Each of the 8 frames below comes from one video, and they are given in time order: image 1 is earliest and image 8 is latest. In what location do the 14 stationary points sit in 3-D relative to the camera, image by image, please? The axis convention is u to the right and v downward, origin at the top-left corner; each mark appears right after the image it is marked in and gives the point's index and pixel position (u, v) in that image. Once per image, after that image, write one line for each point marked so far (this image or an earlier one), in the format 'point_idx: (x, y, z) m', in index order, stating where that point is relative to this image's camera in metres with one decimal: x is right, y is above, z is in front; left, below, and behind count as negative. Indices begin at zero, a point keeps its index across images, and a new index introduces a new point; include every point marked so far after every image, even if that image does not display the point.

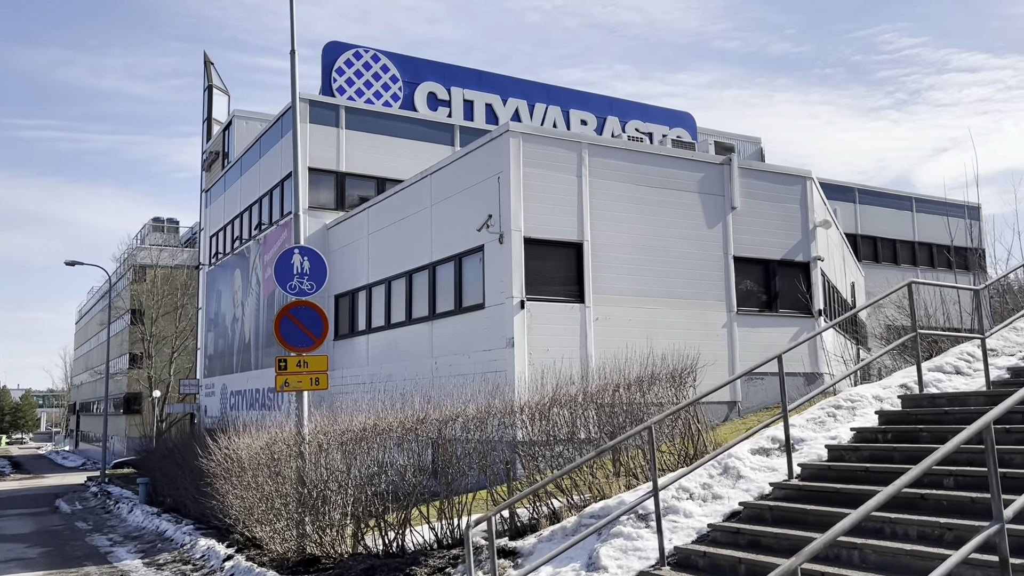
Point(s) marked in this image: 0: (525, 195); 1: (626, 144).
0: (+0.2, +1.6, +14.8) m
1: (+2.1, +2.6, +15.9) m
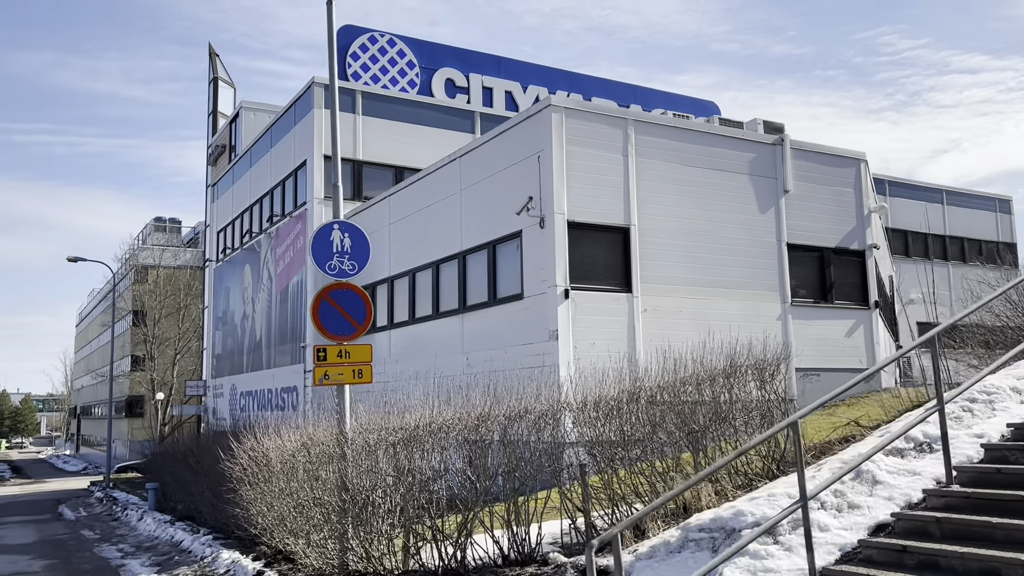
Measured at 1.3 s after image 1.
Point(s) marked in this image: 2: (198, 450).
0: (+0.9, +1.8, +13.7) m
1: (+2.7, +2.8, +14.8) m
2: (-5.2, -2.7, +15.0) m
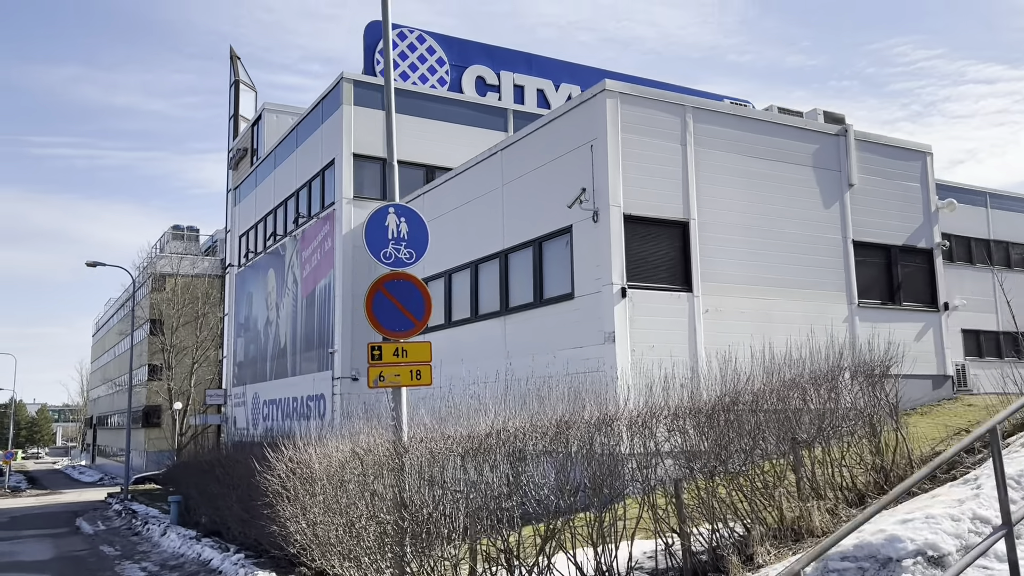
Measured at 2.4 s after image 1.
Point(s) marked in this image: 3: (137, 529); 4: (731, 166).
0: (+1.6, +1.8, +12.7) m
1: (+3.5, +2.8, +13.8) m
2: (-4.5, -2.7, +14.1) m
3: (-7.9, -5.1, +18.7) m
4: (+3.4, +1.9, +13.7) m
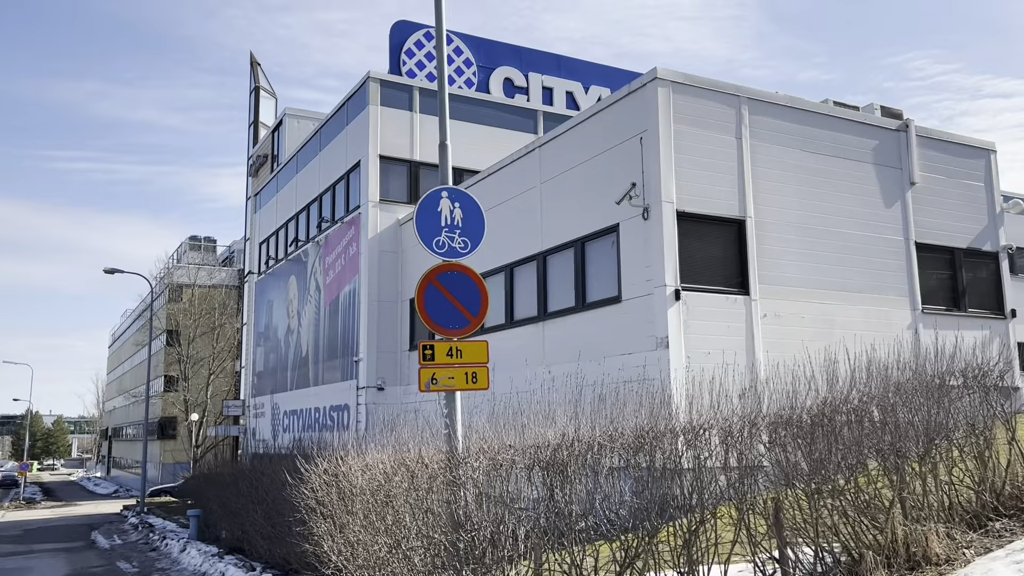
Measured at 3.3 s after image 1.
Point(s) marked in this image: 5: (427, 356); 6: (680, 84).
0: (+2.2, +1.8, +11.9) m
1: (+4.1, +2.7, +13.0) m
2: (-3.9, -2.8, +13.3) m
3: (-7.2, -5.2, +17.9) m
4: (+4.0, +1.8, +12.8) m
5: (-0.7, -0.5, +6.8) m
6: (+2.3, +2.8, +12.1) m
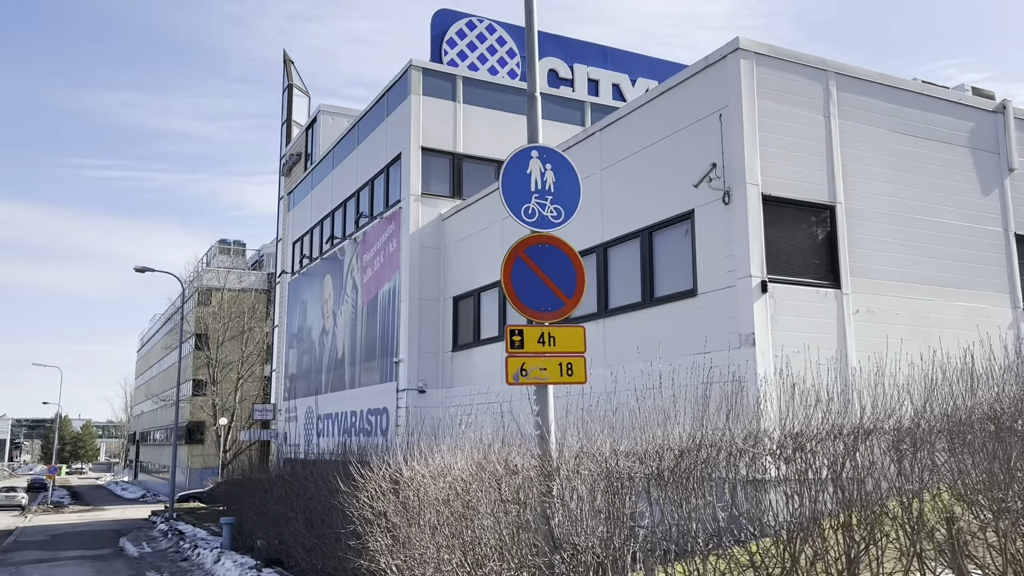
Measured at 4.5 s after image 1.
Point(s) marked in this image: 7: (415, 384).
0: (+3.0, +1.9, +10.8) m
1: (+5.0, +2.8, +11.9) m
2: (-3.0, -2.7, +12.3) m
3: (-6.3, -5.1, +17.0) m
4: (+4.9, +1.9, +11.7) m
5: (0.0, -0.4, +5.7) m
6: (+3.1, +2.9, +11.0) m
7: (-2.1, -2.0, +18.7) m
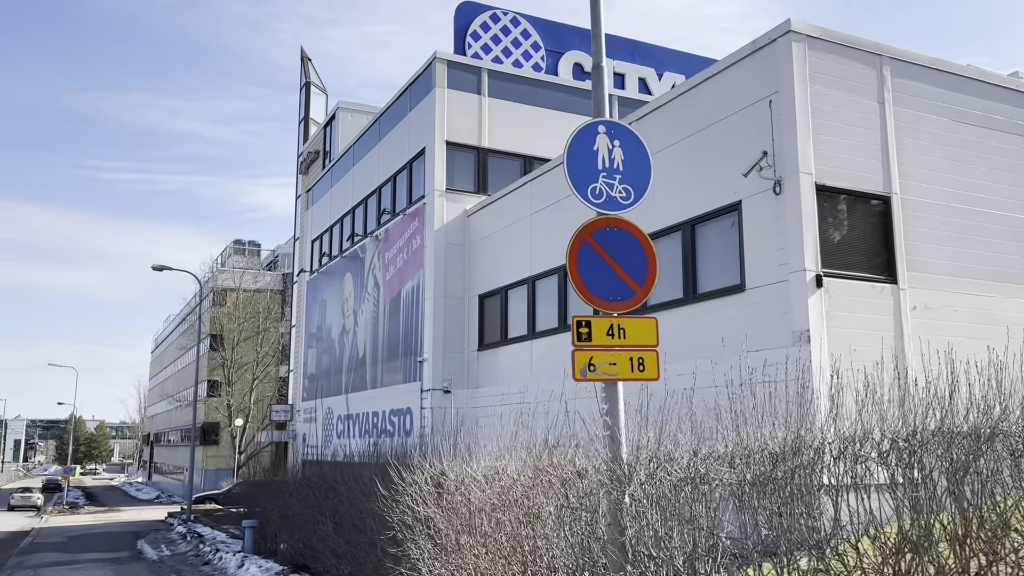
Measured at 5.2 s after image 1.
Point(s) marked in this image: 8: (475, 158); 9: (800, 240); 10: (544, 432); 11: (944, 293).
0: (+3.5, +1.9, +10.3) m
1: (+5.5, +2.9, +11.3) m
2: (-2.5, -2.6, +11.8) m
3: (-5.8, -5.0, +16.6) m
4: (+5.4, +2.0, +11.1) m
5: (+0.4, -0.3, +5.2) m
6: (+3.6, +3.0, +10.5) m
7: (-1.5, -2.0, +18.3) m
8: (-0.8, +2.9, +19.5) m
9: (+3.2, +0.5, +9.9) m
10: (+0.3, -1.4, +8.9) m
11: (+5.2, -0.1, +10.7) m
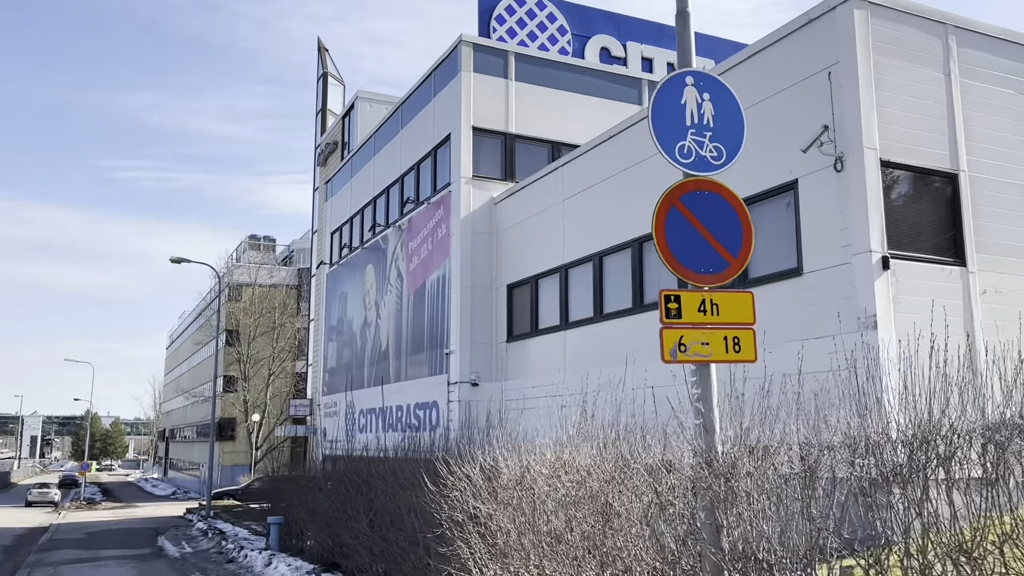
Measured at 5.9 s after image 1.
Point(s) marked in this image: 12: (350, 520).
0: (+4.0, +2.1, +9.7) m
1: (+5.9, +3.1, +10.7) m
2: (-2.0, -2.4, +11.3) m
3: (-5.2, -4.8, +16.1) m
4: (+5.9, +2.2, +10.5) m
5: (+0.8, -0.1, +4.7) m
6: (+4.1, +3.1, +9.9) m
7: (-0.9, -1.8, +17.7) m
8: (-0.2, +3.1, +19.0) m
9: (+3.7, +0.7, +9.3) m
10: (+0.7, -1.2, +8.3) m
11: (+5.7, +0.1, +10.1) m
12: (-2.0, -2.9, +10.9) m
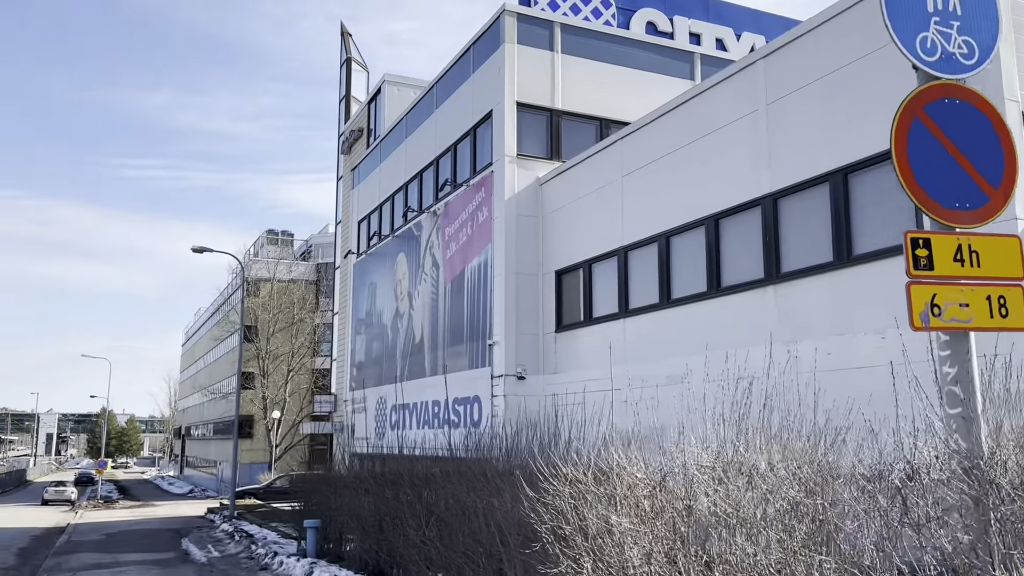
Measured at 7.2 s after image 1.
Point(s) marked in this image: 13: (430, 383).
0: (+4.8, +2.4, +8.4) m
1: (+6.8, +3.3, +9.3) m
2: (-1.2, -2.2, +10.1) m
3: (-4.3, -4.6, +14.9) m
4: (+6.7, +2.4, +9.2) m
5: (+1.6, +0.1, +3.4) m
6: (+4.9, +3.4, +8.6) m
7: (0.0, -1.5, +16.5) m
8: (+0.7, +3.4, +17.7) m
9: (+4.5, +1.0, +8.0) m
10: (+1.5, -1.0, +7.1) m
11: (+6.5, +0.4, +8.8) m
12: (-1.2, -2.6, +9.7) m
13: (-1.8, -2.1, +19.7) m
